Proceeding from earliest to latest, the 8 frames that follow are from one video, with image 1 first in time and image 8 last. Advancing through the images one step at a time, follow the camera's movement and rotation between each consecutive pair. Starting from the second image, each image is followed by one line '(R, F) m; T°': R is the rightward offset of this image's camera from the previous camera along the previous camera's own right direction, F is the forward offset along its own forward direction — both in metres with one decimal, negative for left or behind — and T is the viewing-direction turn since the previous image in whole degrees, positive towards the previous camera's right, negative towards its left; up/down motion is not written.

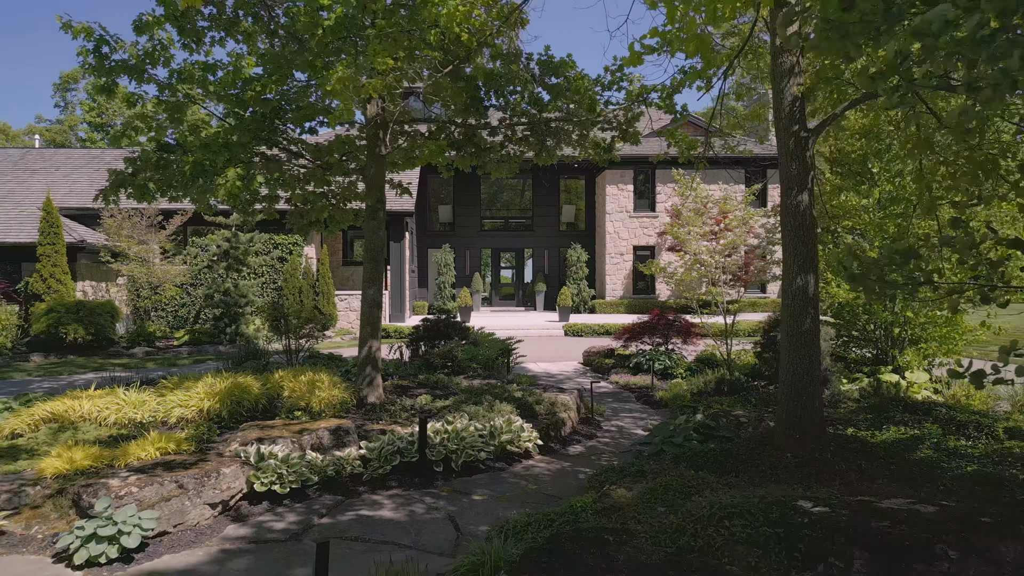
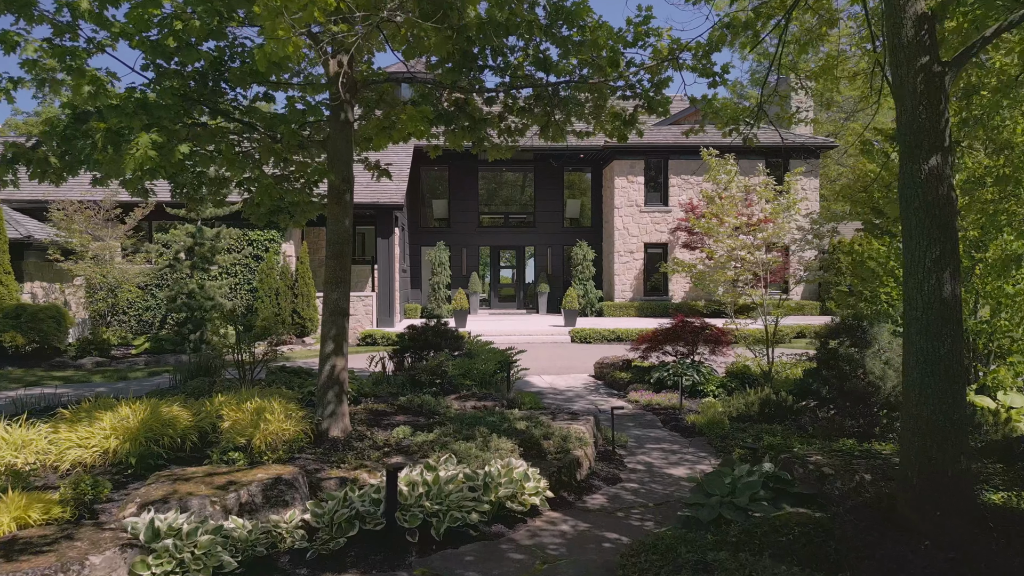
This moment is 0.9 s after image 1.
(0.0, +1.6) m; 0°
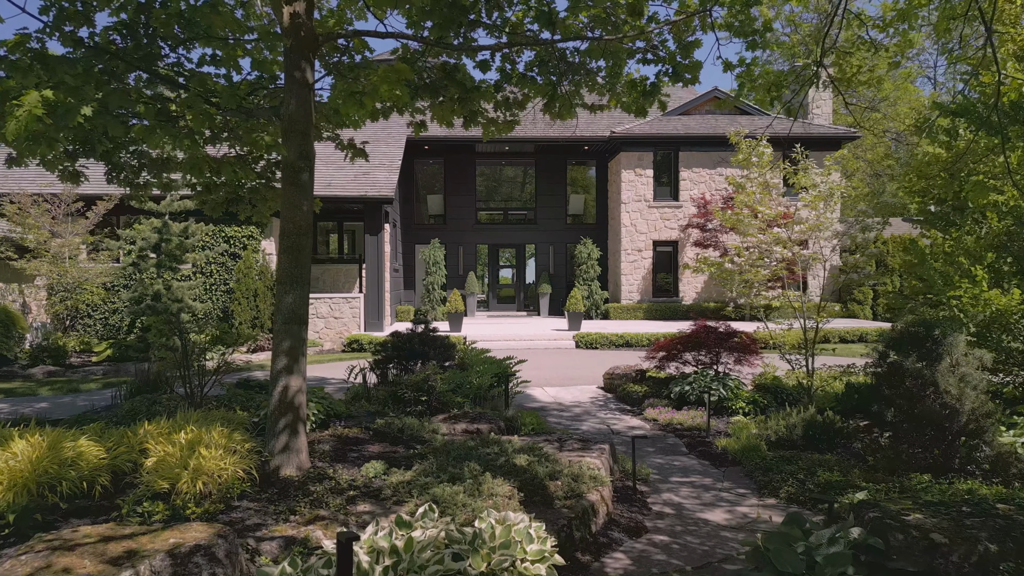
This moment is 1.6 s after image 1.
(0.0, +1.1) m; 0°
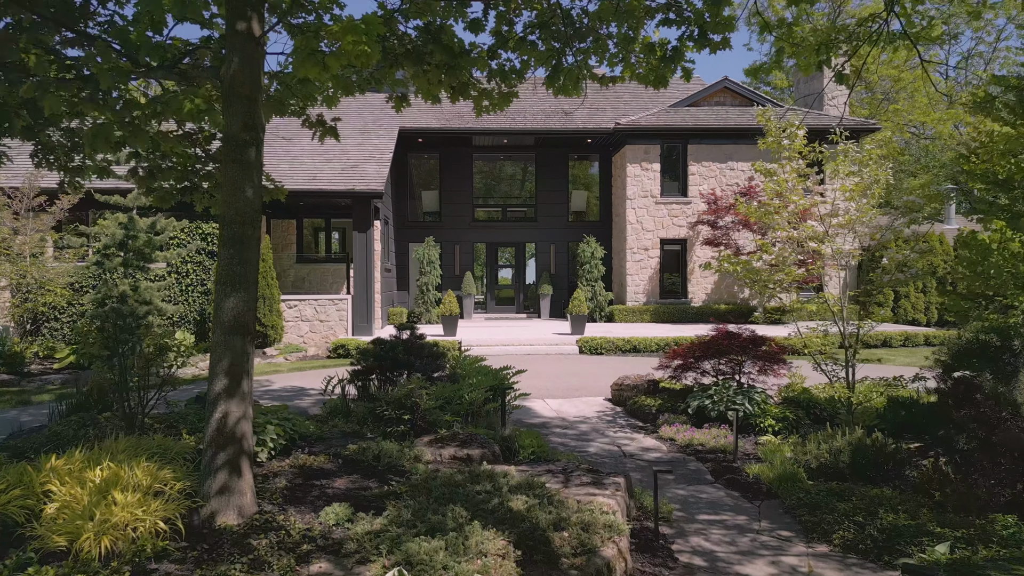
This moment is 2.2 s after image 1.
(0.0, +0.9) m; 0°
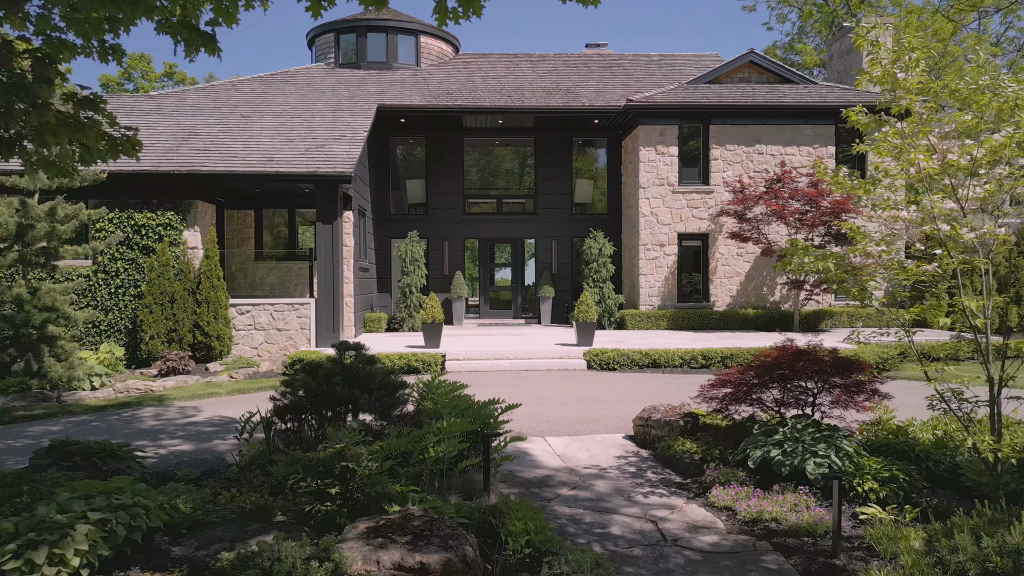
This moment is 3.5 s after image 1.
(+0.1, +2.0) m; 0°
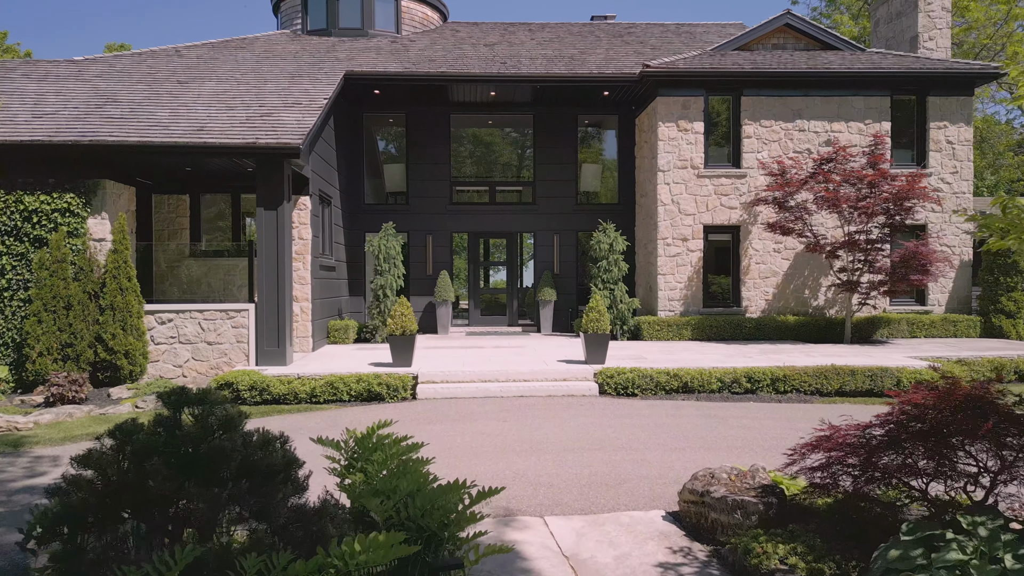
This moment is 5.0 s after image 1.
(+0.1, +2.1) m; 0°
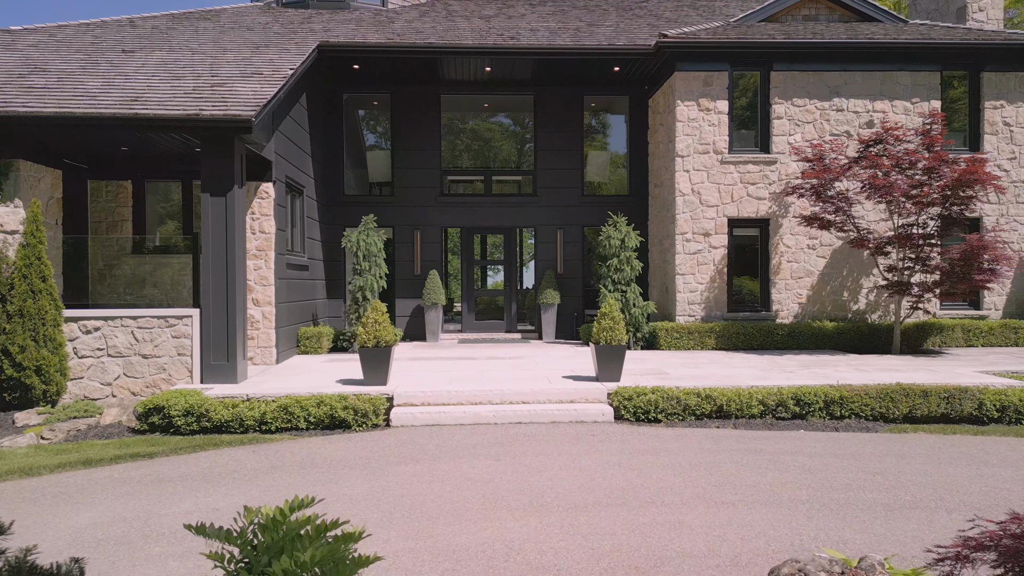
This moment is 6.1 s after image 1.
(0.0, +1.4) m; 0°
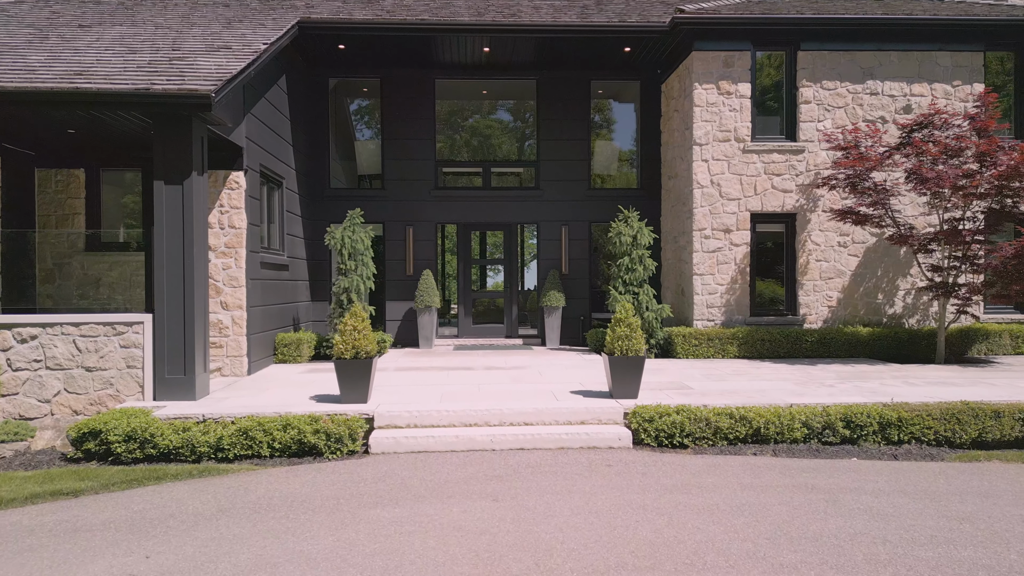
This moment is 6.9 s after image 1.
(0.0, +0.9) m; 0°
